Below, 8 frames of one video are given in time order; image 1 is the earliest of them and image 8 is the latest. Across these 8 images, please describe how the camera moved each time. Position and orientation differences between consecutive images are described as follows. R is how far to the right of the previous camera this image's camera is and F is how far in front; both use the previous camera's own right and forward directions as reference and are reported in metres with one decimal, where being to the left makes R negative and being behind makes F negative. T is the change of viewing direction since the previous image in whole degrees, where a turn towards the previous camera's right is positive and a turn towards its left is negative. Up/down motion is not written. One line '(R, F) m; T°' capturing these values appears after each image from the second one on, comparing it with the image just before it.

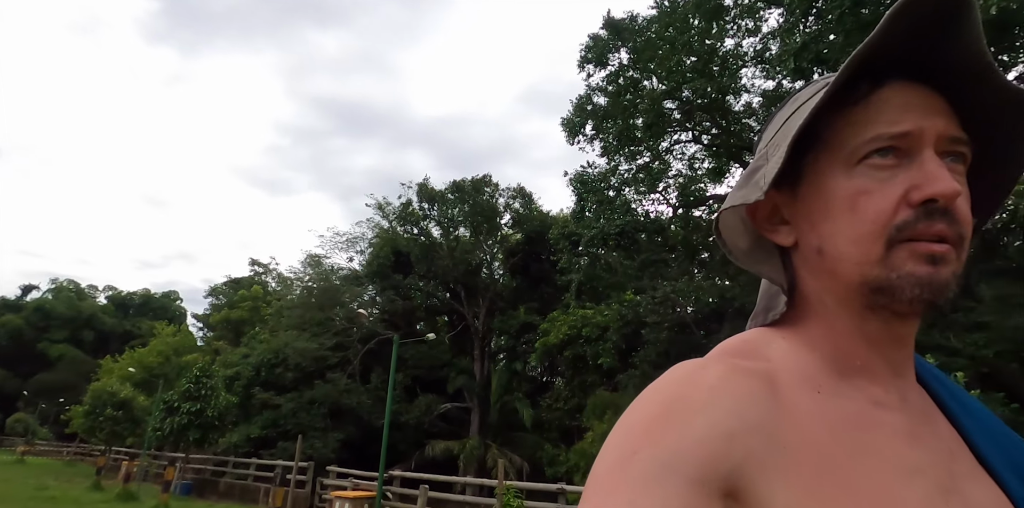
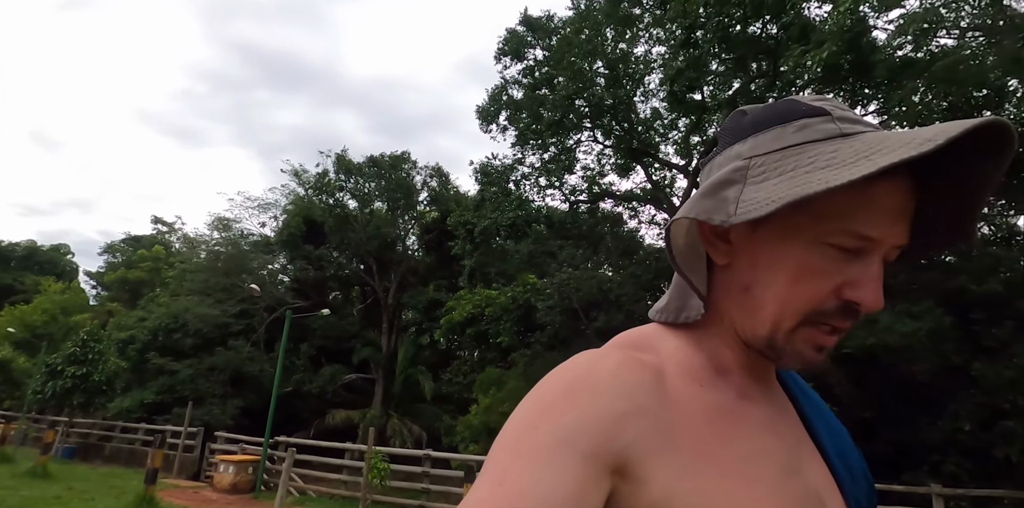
(+0.3, -0.5) m; +7°
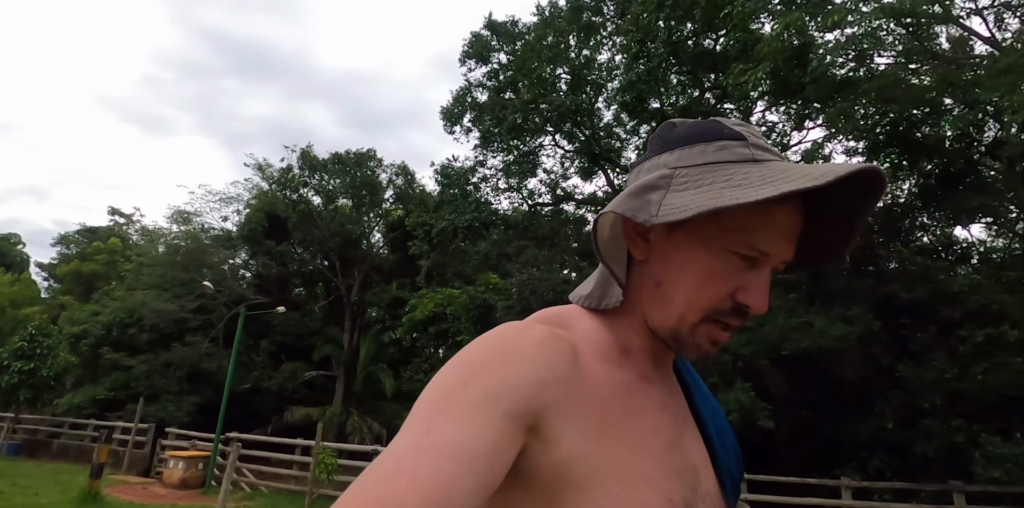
(+0.2, -0.2) m; +3°
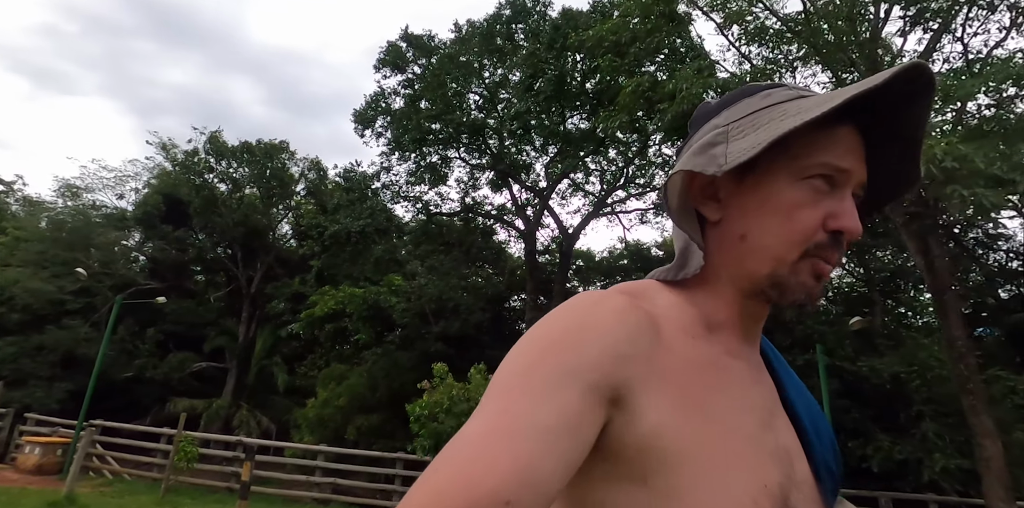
(+0.4, -0.6) m; +8°
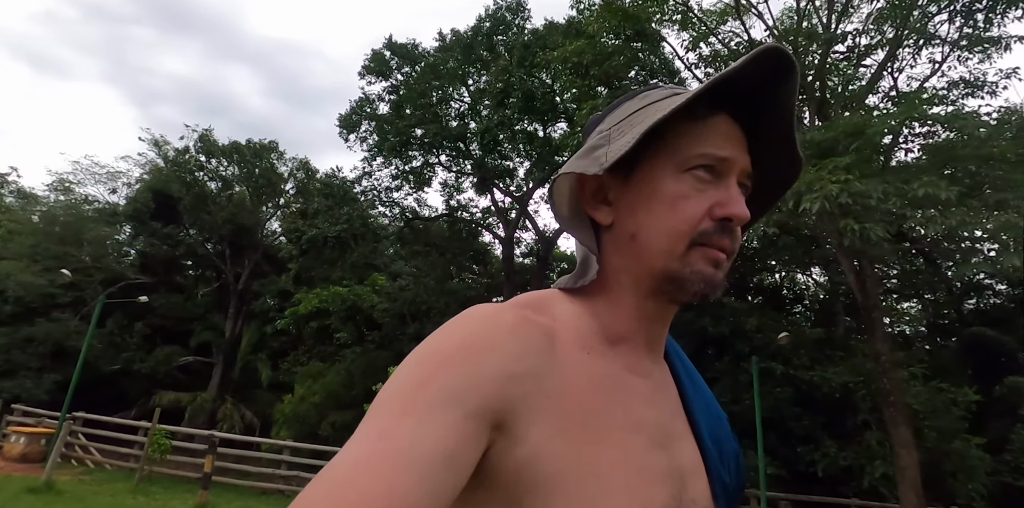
(+0.4, -0.4) m; 0°
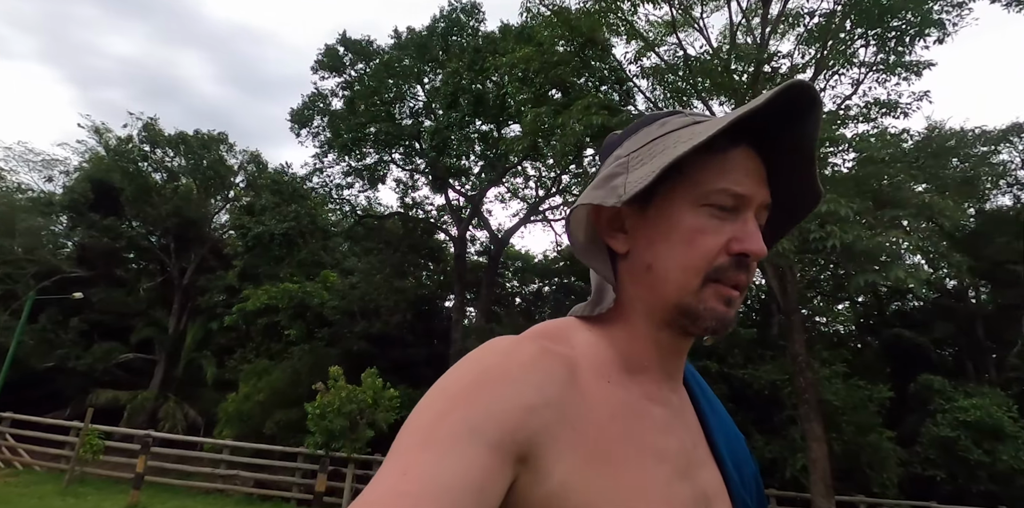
(+0.2, -0.2) m; +4°
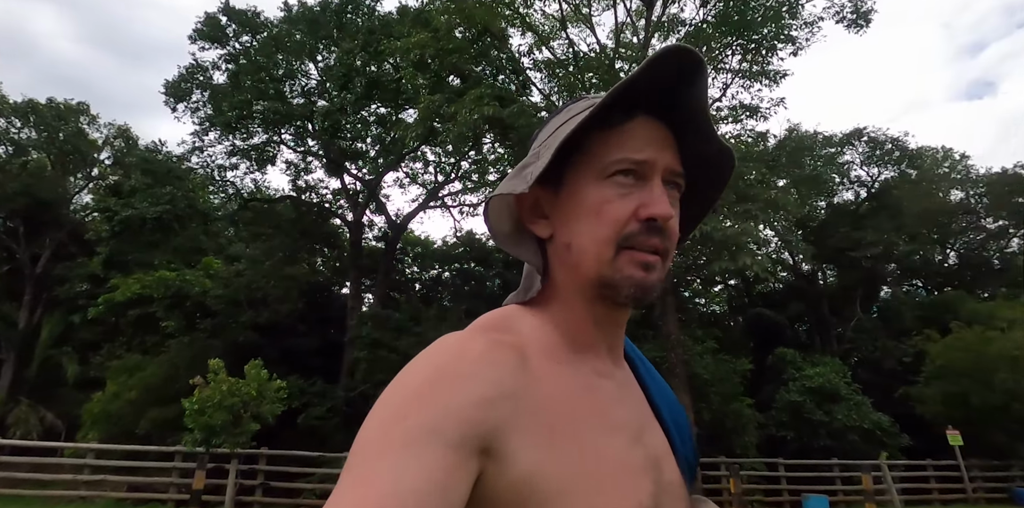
(+0.1, 0.0) m; +10°
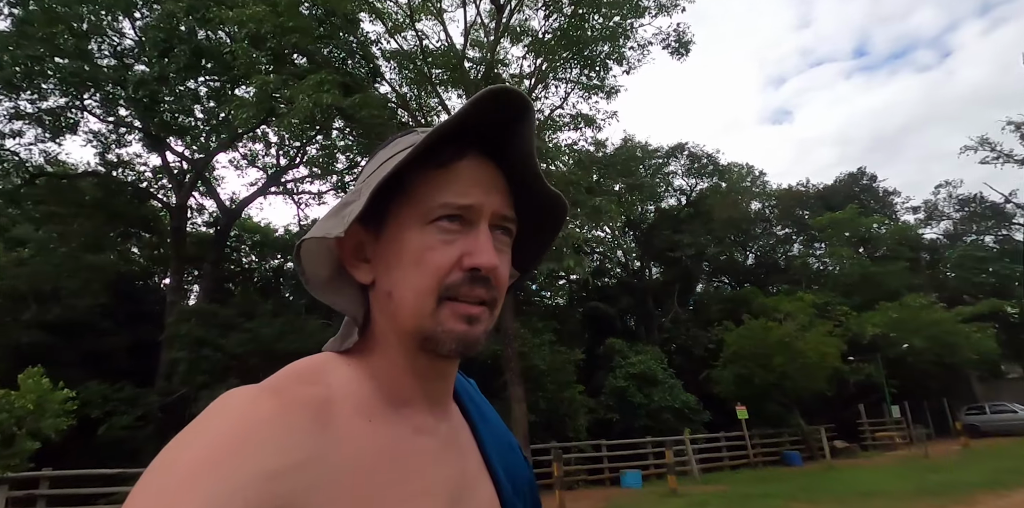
(+0.1, +0.1) m; +14°
